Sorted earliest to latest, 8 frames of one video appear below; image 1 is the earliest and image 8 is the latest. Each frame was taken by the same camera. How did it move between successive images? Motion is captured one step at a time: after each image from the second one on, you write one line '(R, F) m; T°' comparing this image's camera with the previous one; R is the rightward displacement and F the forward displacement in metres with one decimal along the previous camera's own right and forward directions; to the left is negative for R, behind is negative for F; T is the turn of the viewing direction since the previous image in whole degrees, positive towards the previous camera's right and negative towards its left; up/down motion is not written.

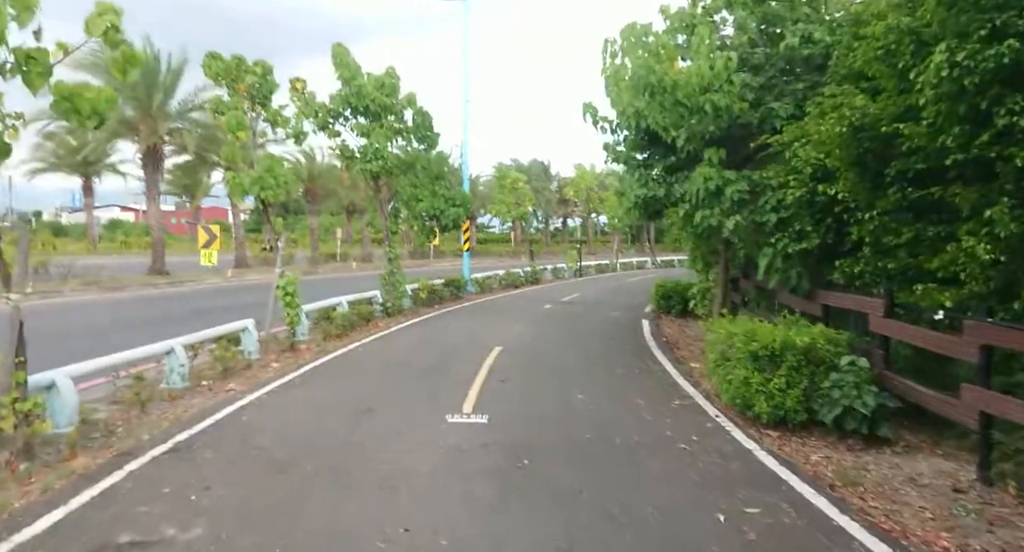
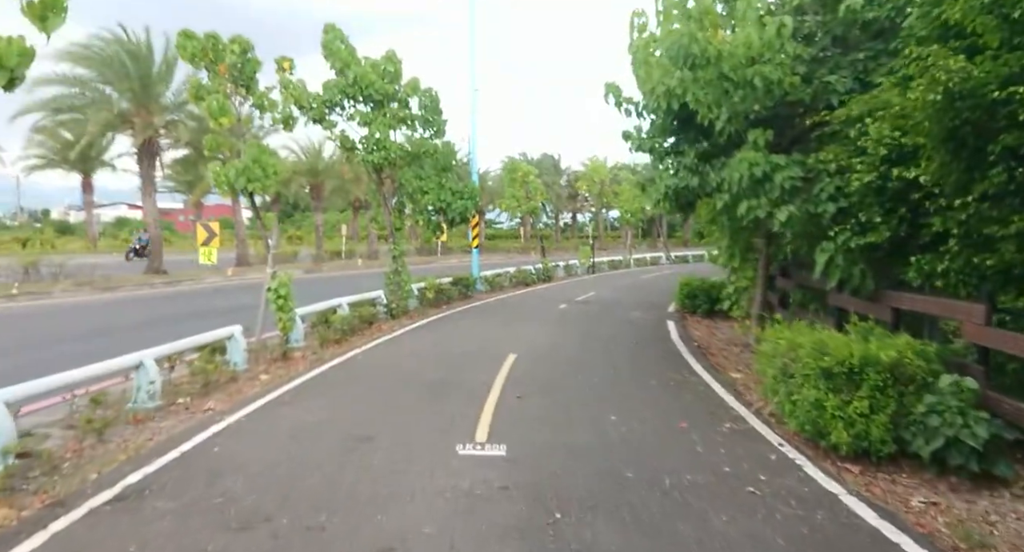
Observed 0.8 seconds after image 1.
(-0.1, +1.1) m; -1°
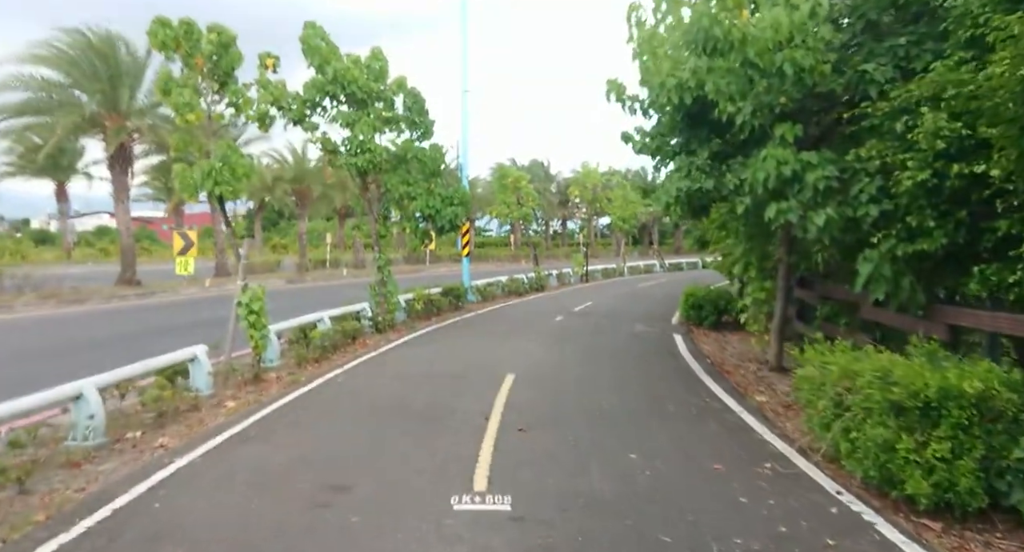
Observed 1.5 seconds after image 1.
(-0.1, +1.0) m; +1°
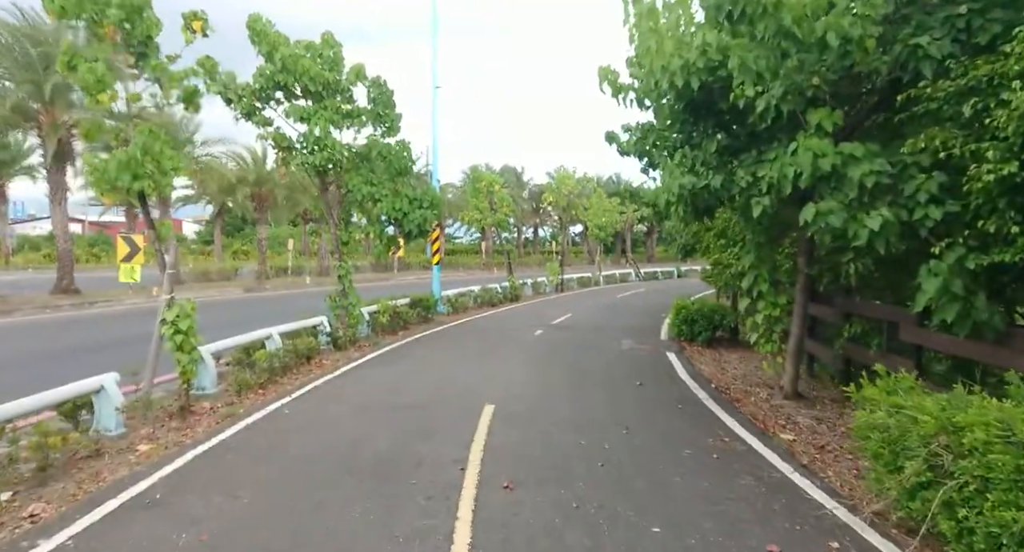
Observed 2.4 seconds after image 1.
(-0.1, +1.4) m; +3°
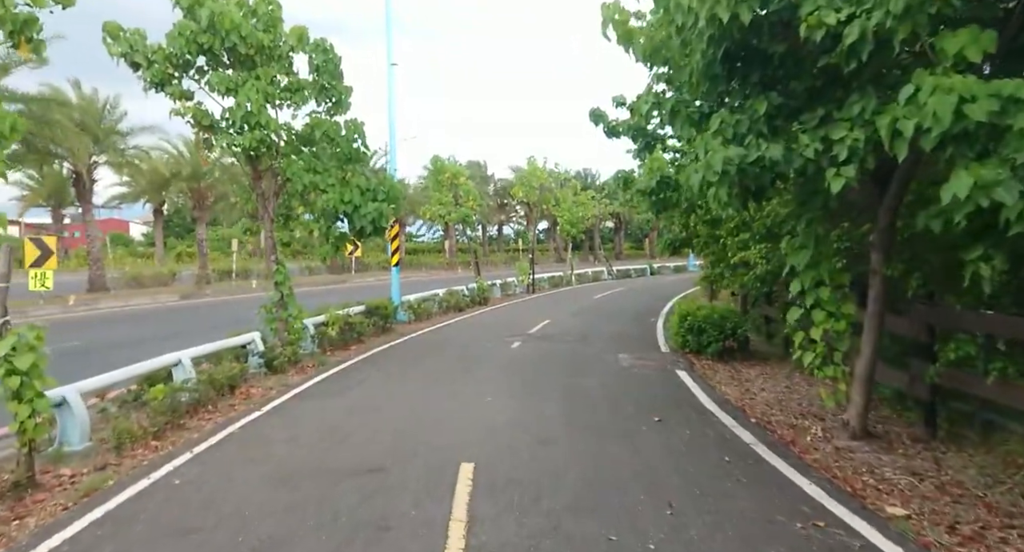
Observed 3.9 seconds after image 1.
(-0.2, +2.2) m; +4°
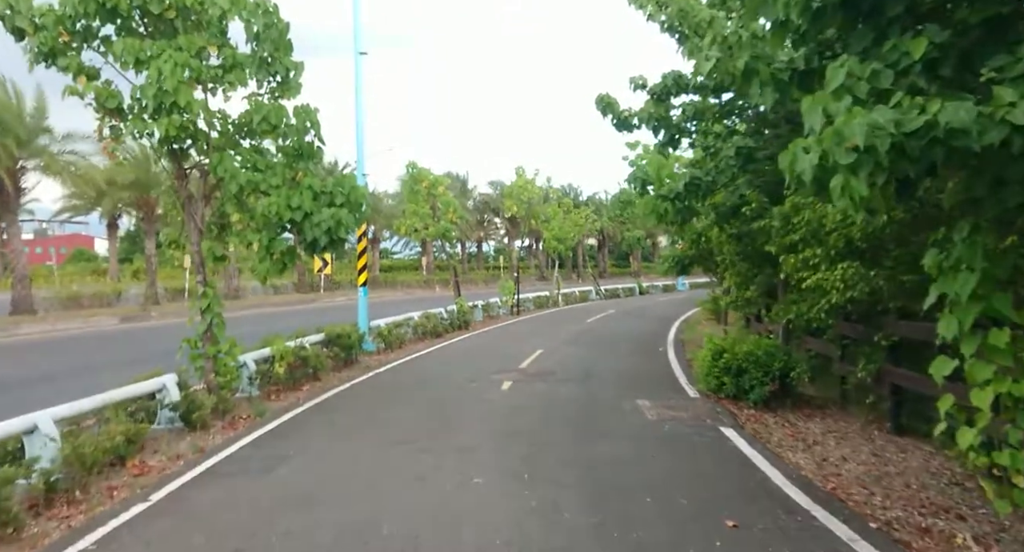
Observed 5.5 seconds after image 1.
(-0.2, +2.4) m; +2°
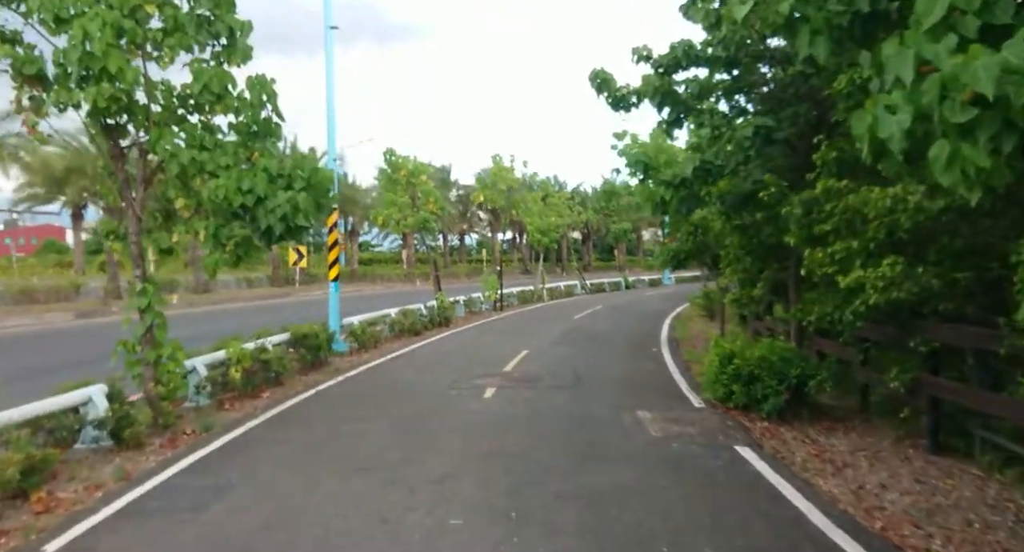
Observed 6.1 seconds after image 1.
(0.0, +1.1) m; +2°
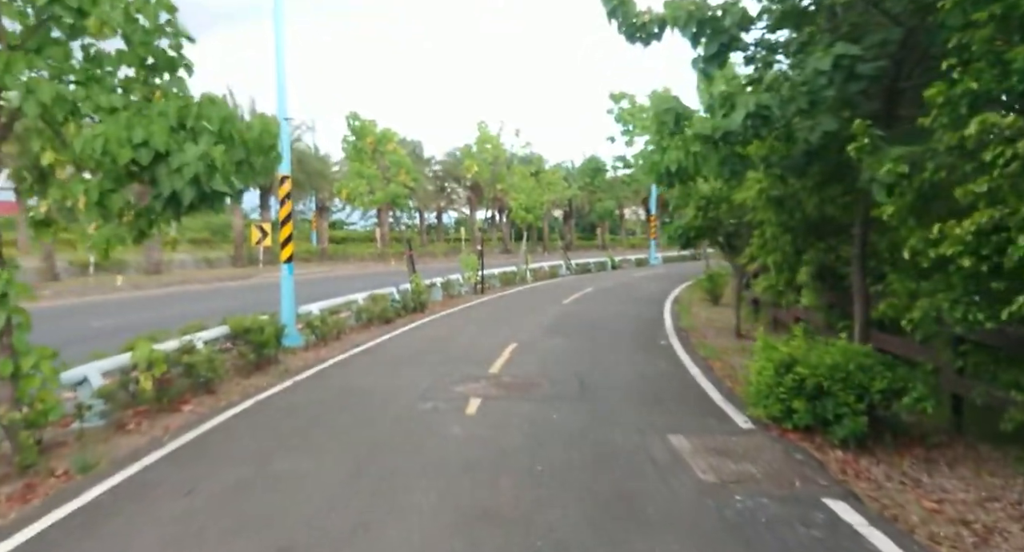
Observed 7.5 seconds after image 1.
(-0.1, +2.1) m; +2°
